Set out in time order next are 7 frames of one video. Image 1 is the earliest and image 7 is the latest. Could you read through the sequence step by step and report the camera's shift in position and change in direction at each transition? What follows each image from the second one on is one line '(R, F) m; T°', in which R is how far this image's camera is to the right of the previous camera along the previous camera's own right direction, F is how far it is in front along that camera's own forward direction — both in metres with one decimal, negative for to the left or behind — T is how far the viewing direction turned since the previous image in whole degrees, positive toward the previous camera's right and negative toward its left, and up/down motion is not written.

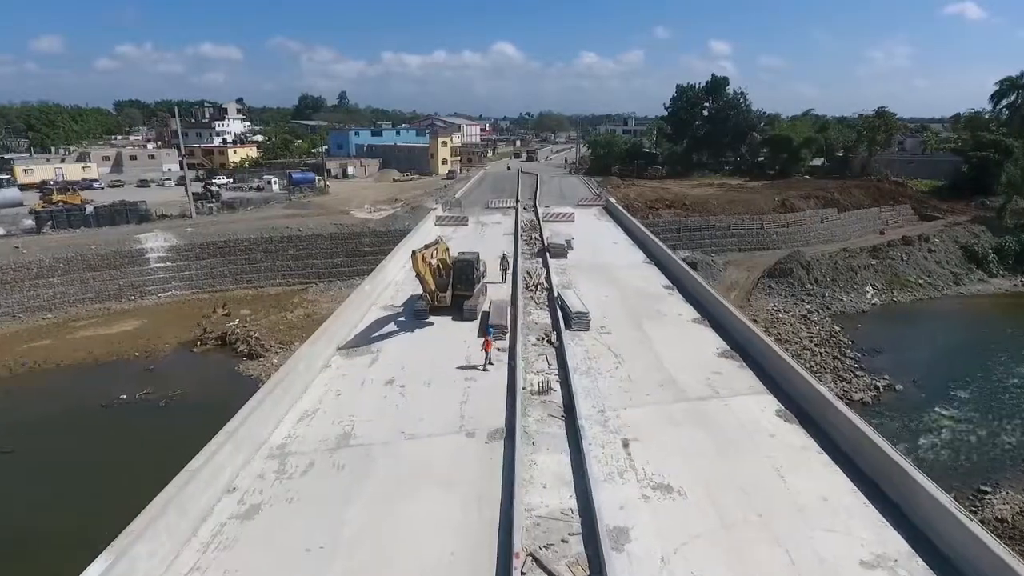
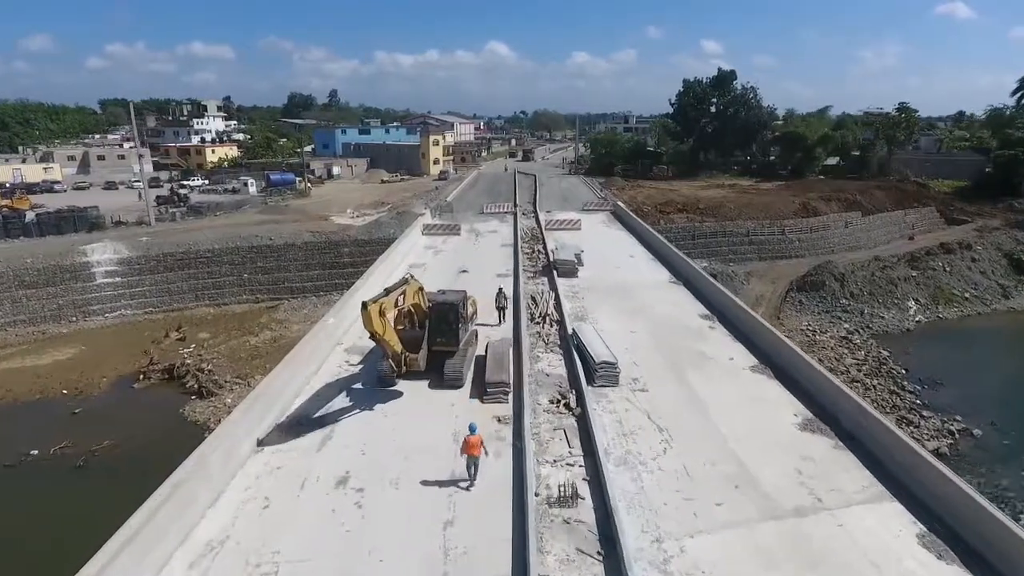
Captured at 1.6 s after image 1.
(-0.1, +2.8) m; +1°
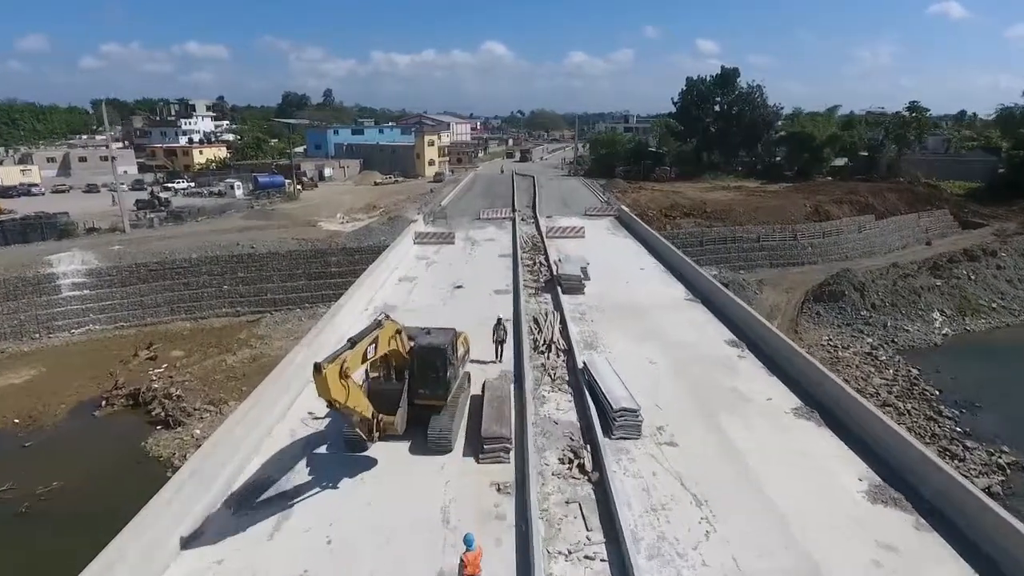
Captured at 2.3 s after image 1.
(-0.1, +1.4) m; 0°
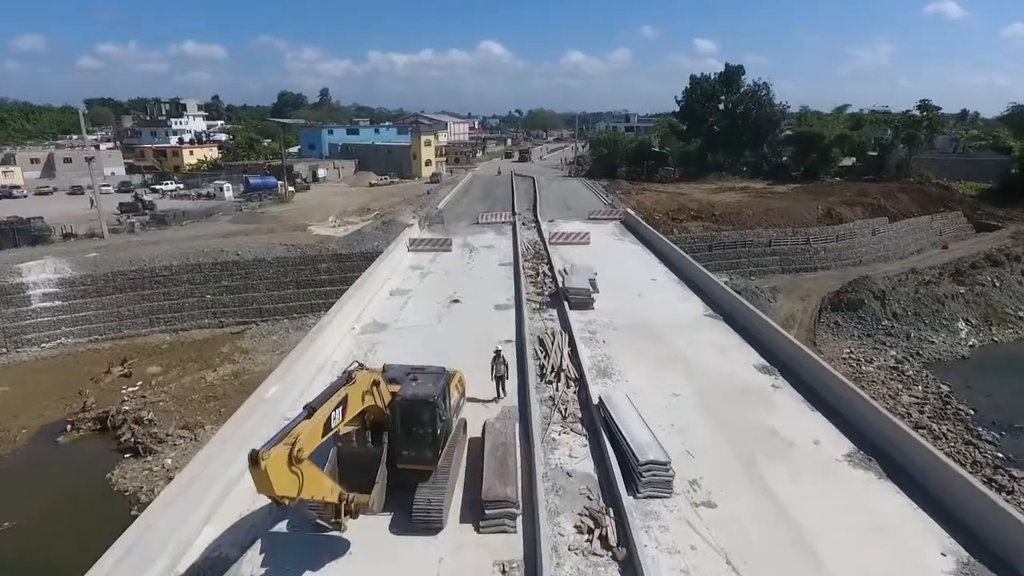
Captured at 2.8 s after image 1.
(-0.1, +1.2) m; 0°
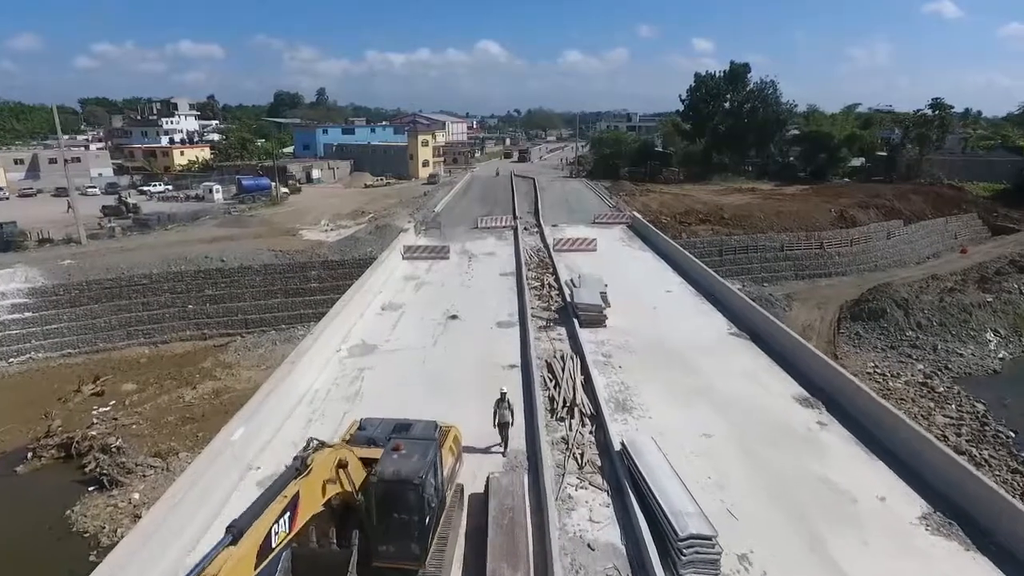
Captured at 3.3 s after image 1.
(-0.1, +1.1) m; 0°
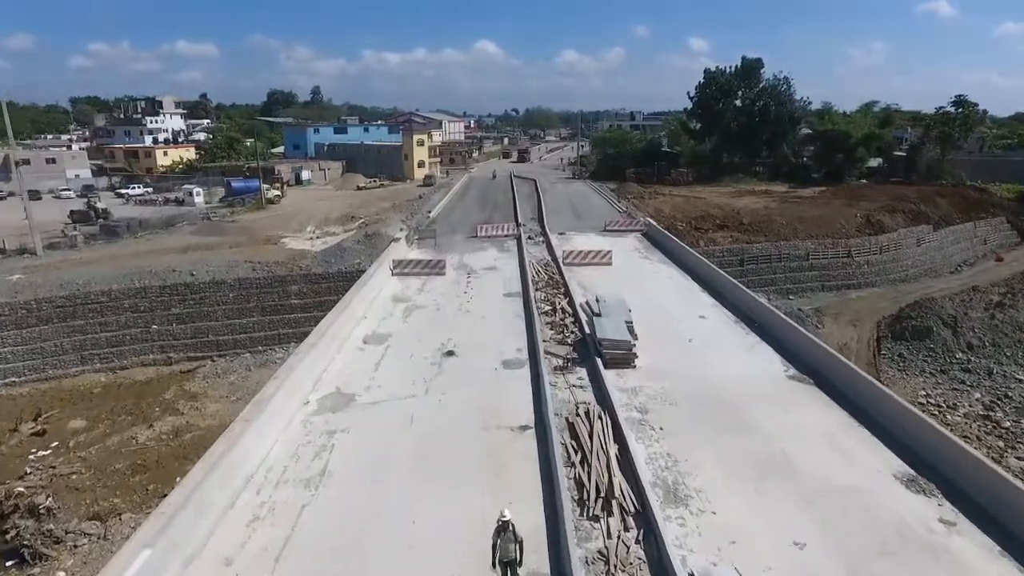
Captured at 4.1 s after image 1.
(-0.2, +2.0) m; 0°
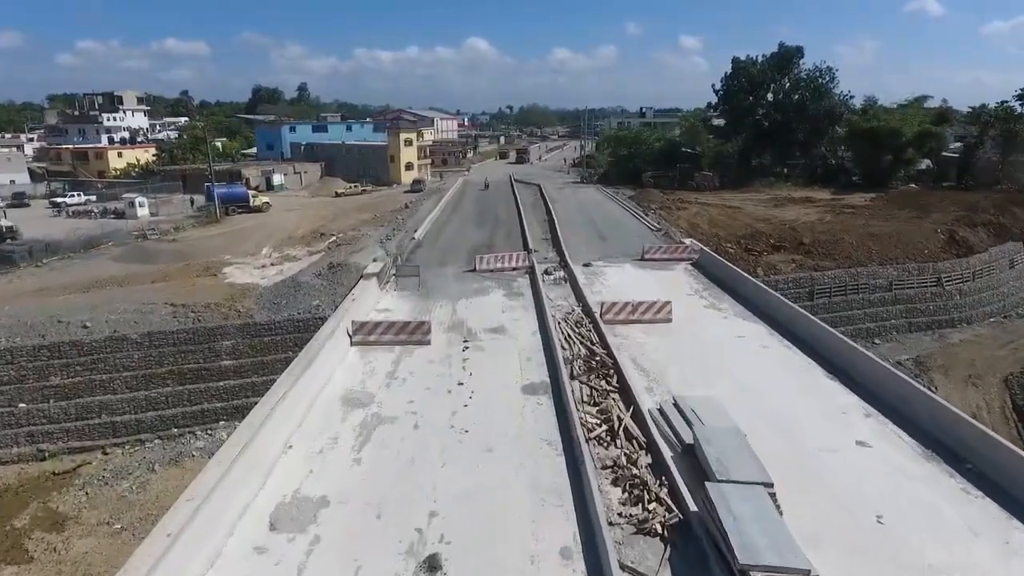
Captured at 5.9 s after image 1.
(-0.4, +4.7) m; +1°
